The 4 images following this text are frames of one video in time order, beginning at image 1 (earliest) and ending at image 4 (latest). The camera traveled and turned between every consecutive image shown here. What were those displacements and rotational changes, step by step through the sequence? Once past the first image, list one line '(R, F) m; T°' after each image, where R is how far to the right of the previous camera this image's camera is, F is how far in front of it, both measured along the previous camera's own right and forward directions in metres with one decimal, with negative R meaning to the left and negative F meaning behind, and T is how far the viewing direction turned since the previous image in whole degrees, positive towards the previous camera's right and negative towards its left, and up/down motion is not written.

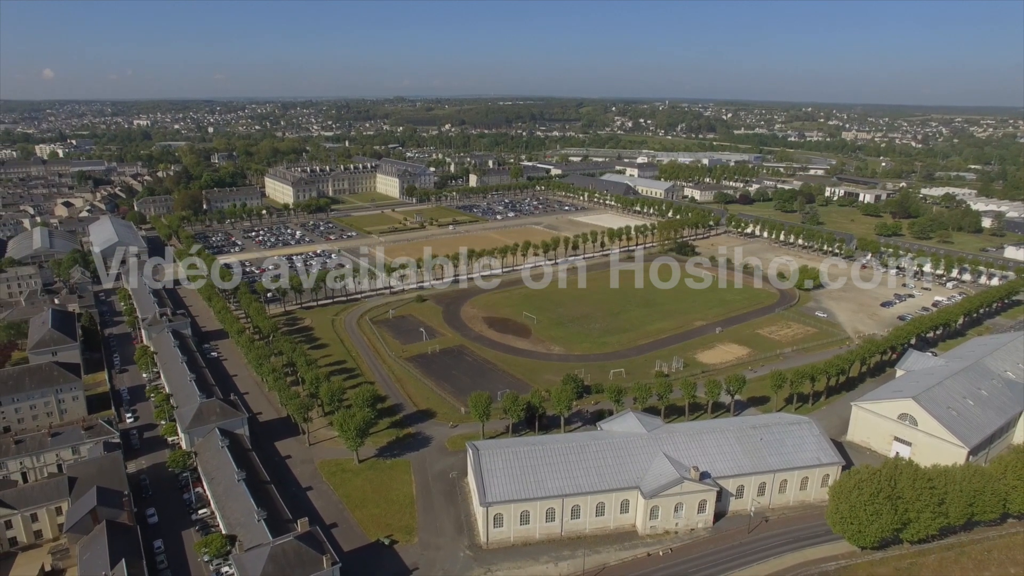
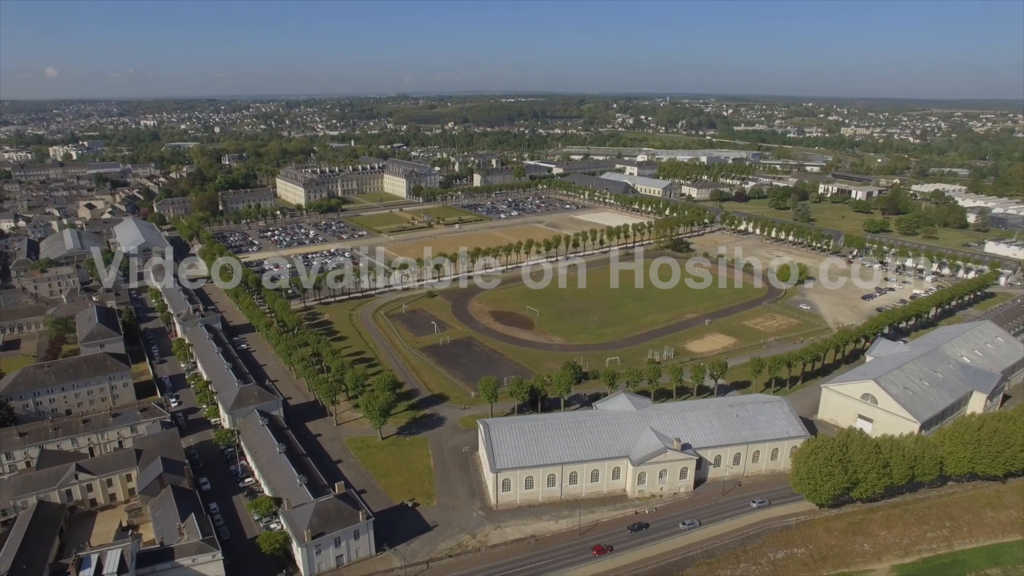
(-0.1, -3.4) m; 0°
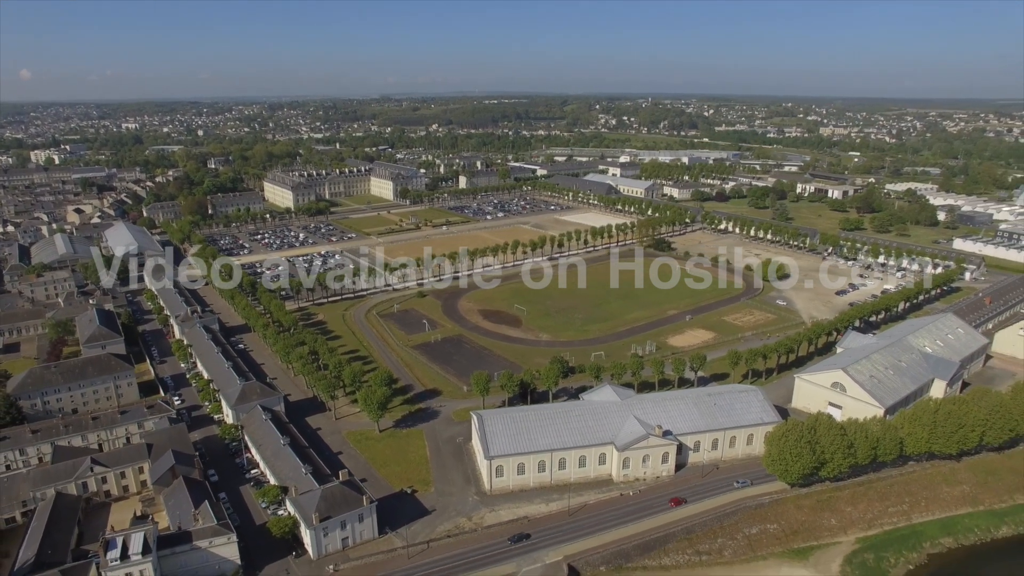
(-0.3, -1.7) m; +1°
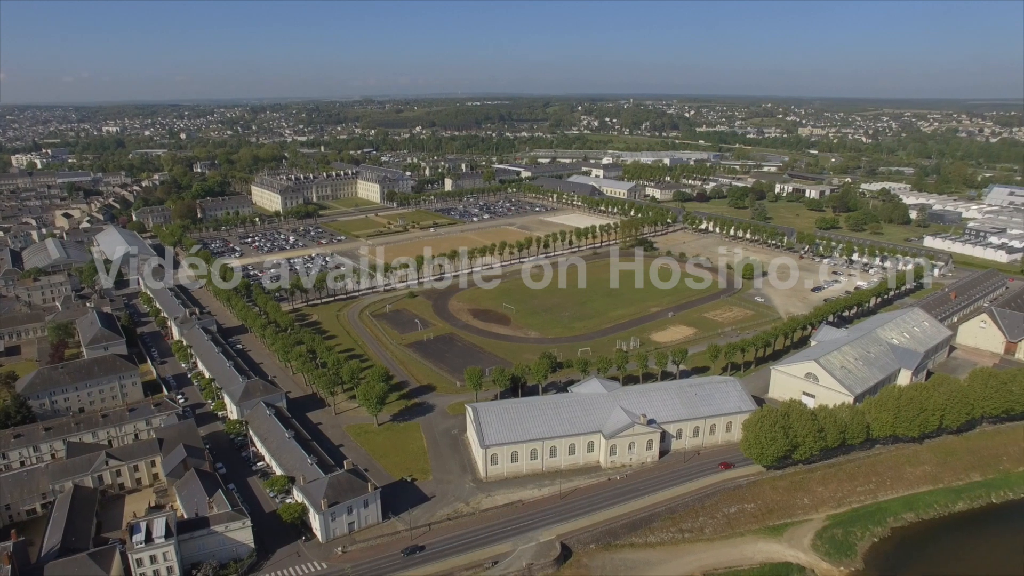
(-0.4, -1.7) m; +1°
